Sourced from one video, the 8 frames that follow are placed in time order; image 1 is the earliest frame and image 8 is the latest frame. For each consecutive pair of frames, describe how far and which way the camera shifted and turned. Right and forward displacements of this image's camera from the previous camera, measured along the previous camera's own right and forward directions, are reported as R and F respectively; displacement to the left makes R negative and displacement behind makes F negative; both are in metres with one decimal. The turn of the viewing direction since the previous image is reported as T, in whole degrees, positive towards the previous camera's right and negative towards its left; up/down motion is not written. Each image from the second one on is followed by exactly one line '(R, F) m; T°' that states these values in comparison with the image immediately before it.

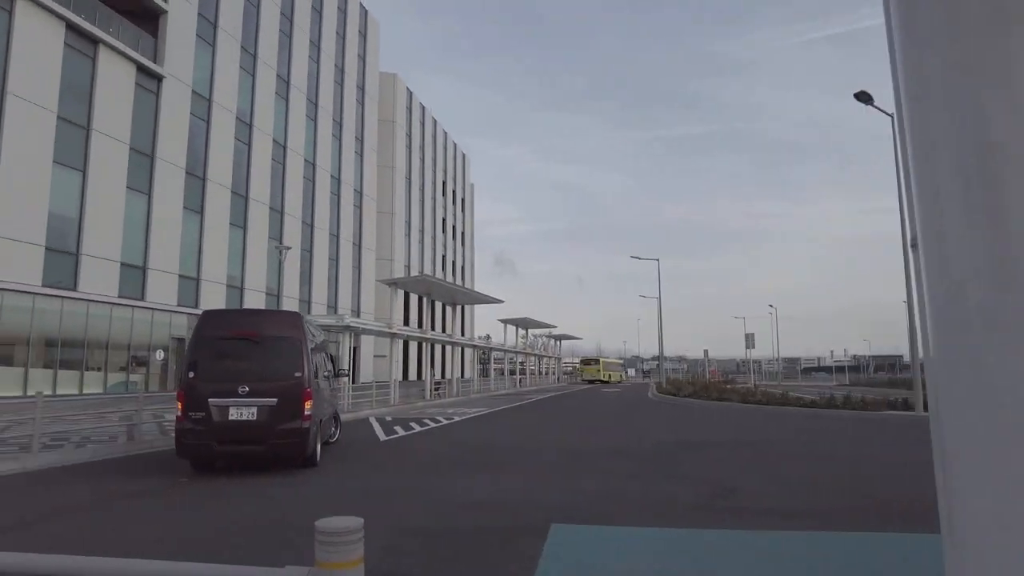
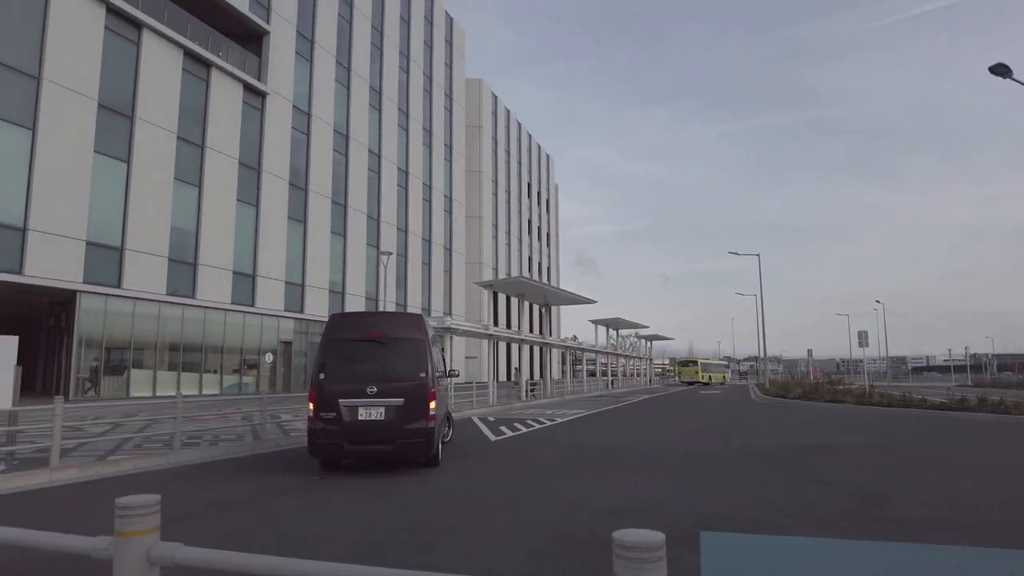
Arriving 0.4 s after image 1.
(-0.4, +0.1) m; -7°
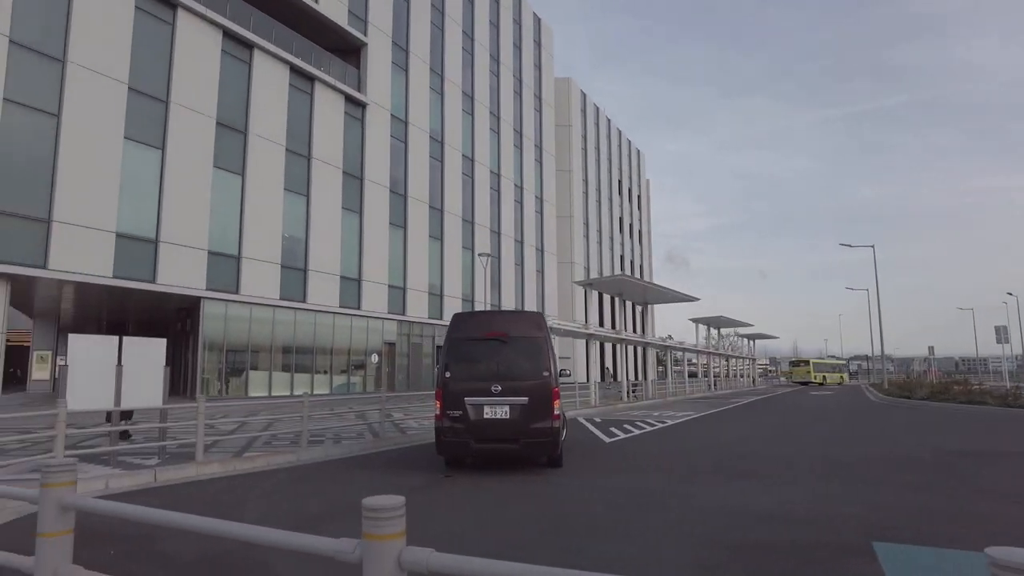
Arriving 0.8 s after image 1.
(-0.4, +0.1) m; -8°
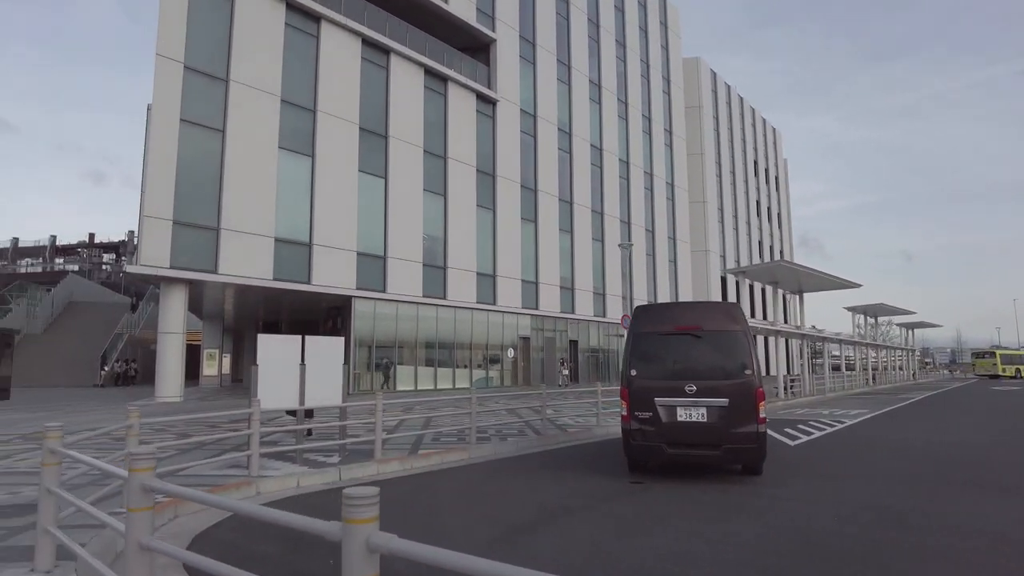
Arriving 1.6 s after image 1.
(-0.7, +0.5) m; -10°
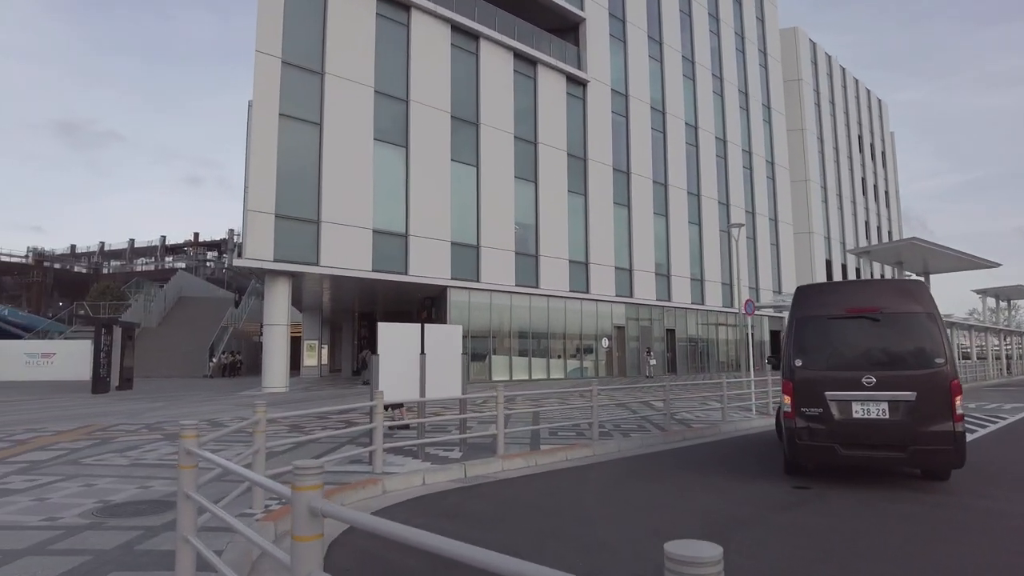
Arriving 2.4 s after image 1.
(-0.6, +0.6) m; -7°
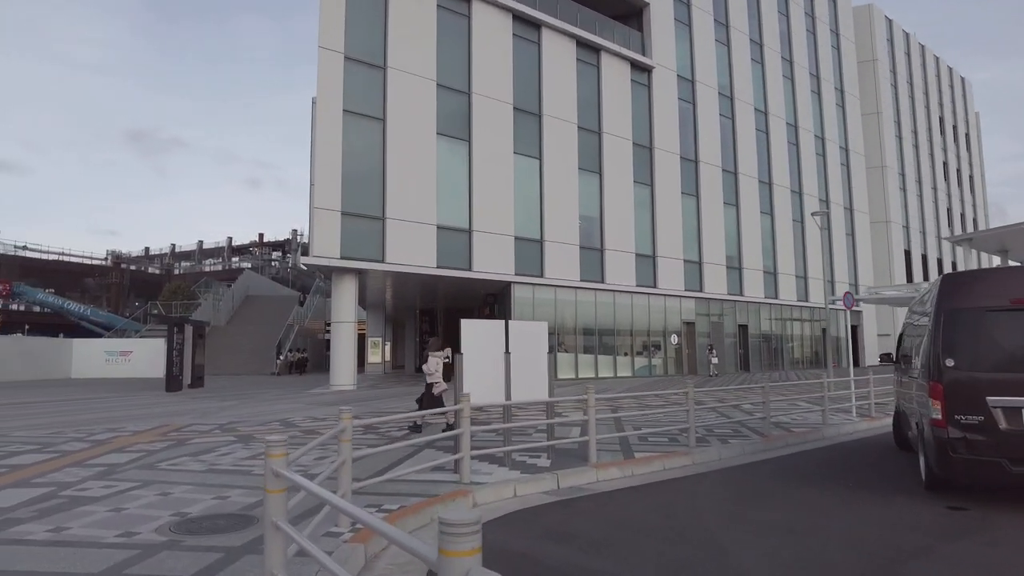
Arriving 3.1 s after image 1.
(-0.4, +0.6) m; -5°
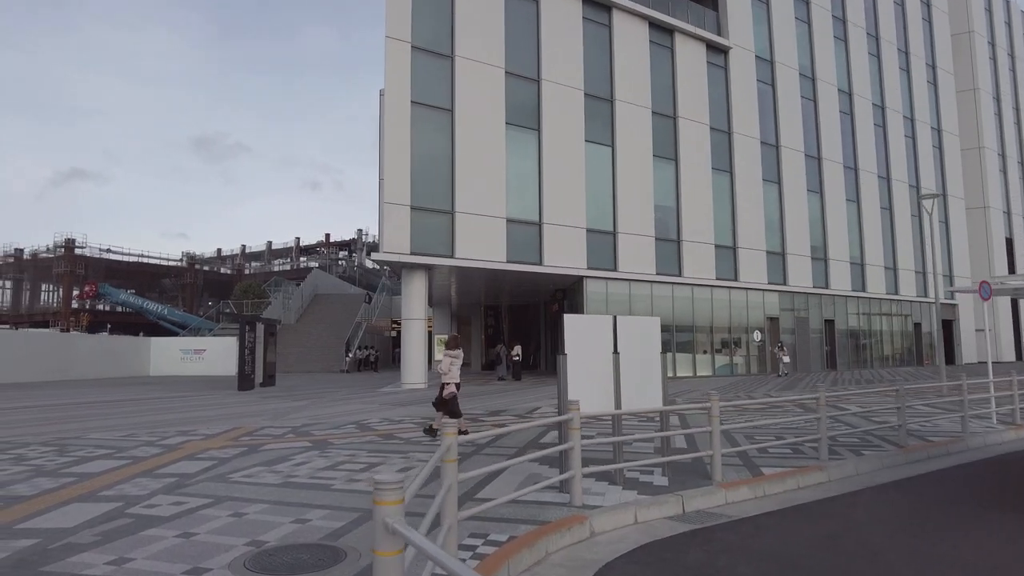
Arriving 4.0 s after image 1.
(-0.5, +0.9) m; -5°
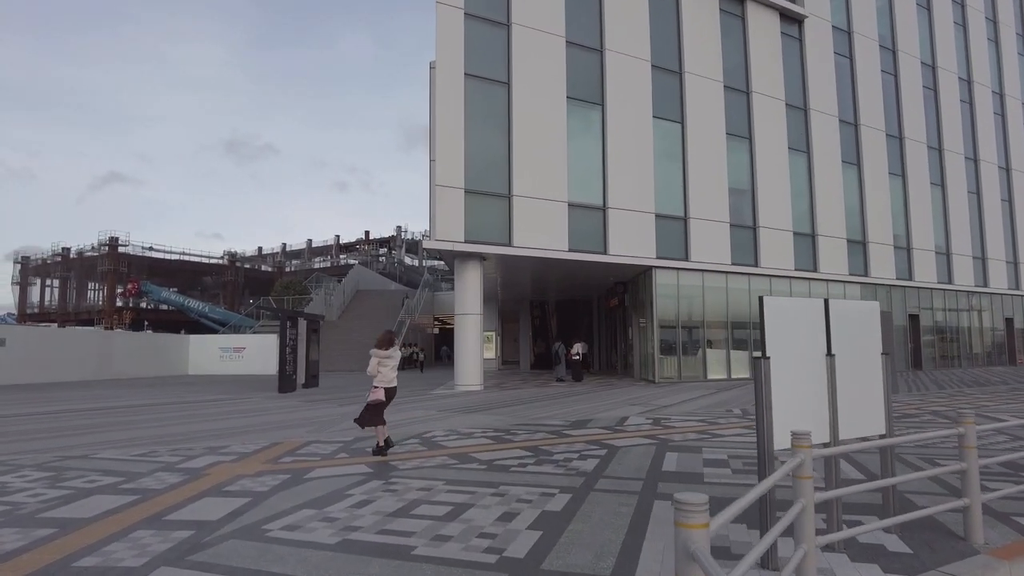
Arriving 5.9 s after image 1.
(-0.8, +1.9) m; -3°
